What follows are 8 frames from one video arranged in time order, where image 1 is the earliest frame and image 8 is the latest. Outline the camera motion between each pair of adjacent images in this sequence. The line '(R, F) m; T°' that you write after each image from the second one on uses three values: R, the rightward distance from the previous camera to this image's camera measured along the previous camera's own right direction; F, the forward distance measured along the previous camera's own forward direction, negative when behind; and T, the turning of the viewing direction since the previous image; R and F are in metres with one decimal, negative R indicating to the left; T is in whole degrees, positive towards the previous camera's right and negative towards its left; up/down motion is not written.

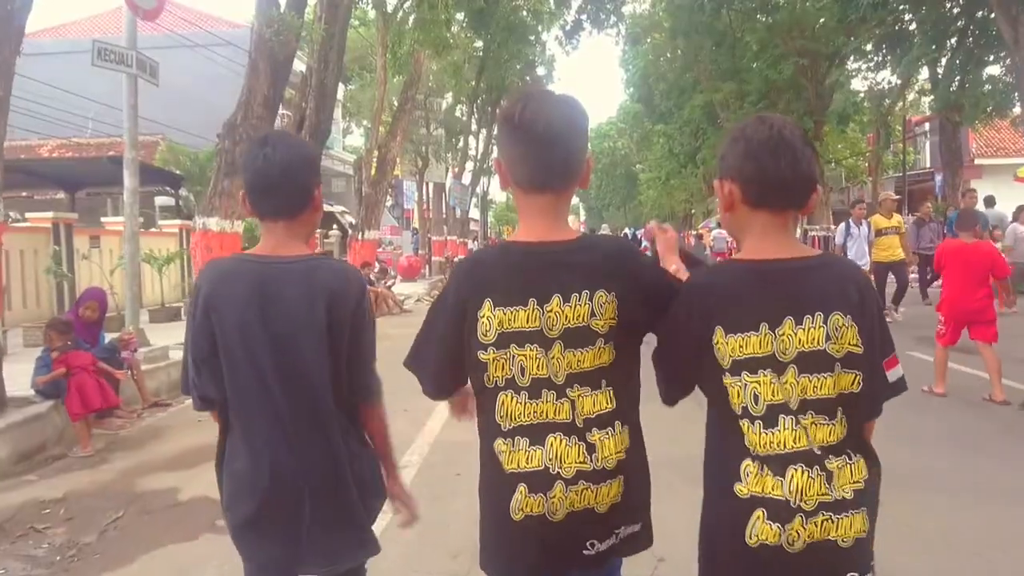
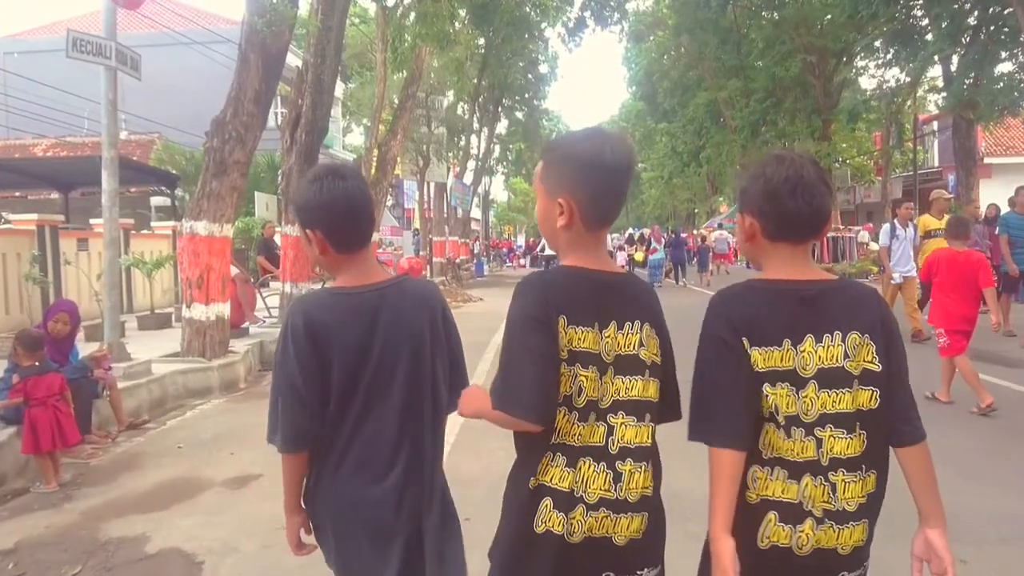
(-0.1, +0.6) m; 0°
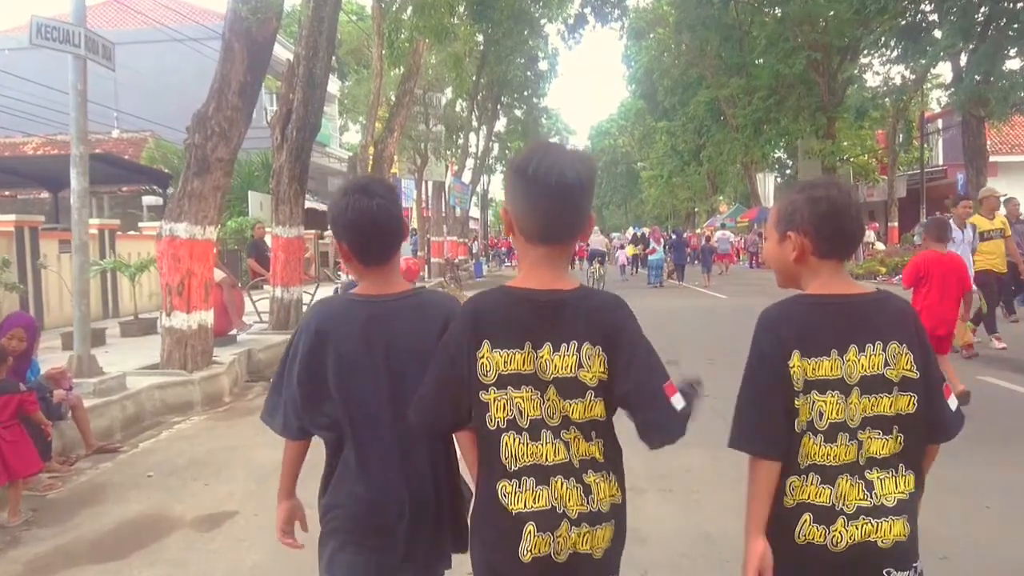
(-0.1, +0.6) m; 0°
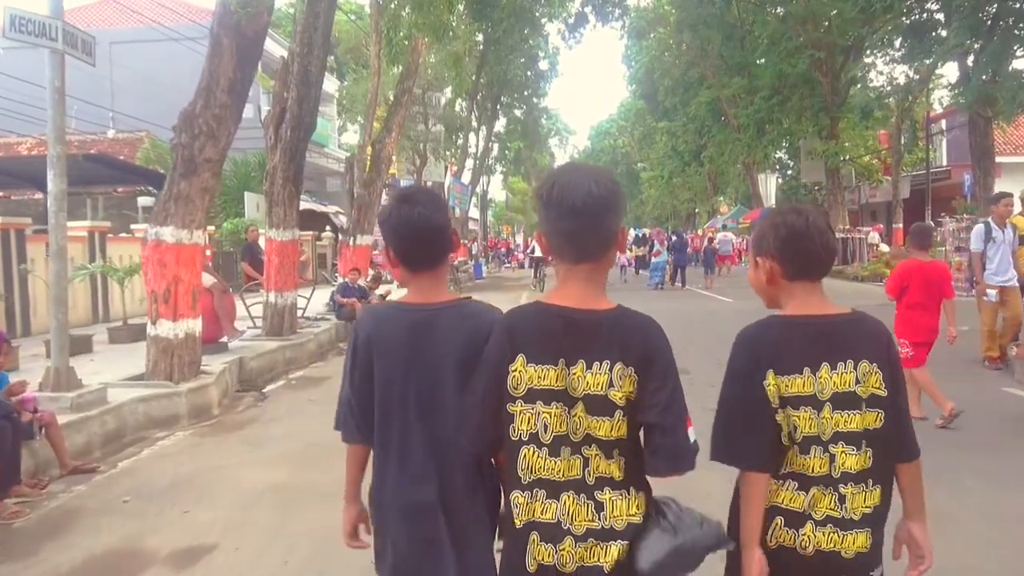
(0.0, +0.4) m; 0°
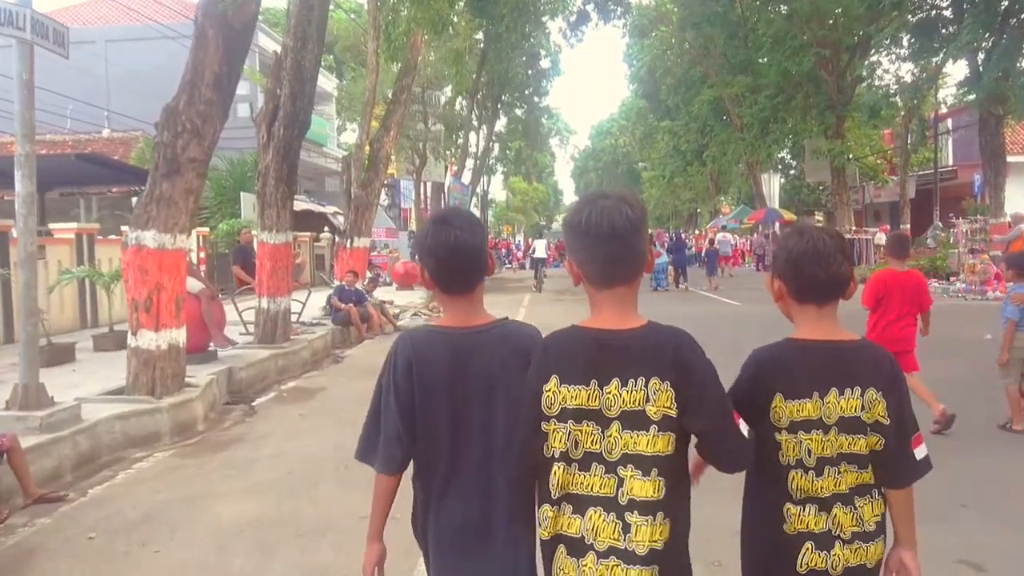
(0.0, +0.5) m; 0°
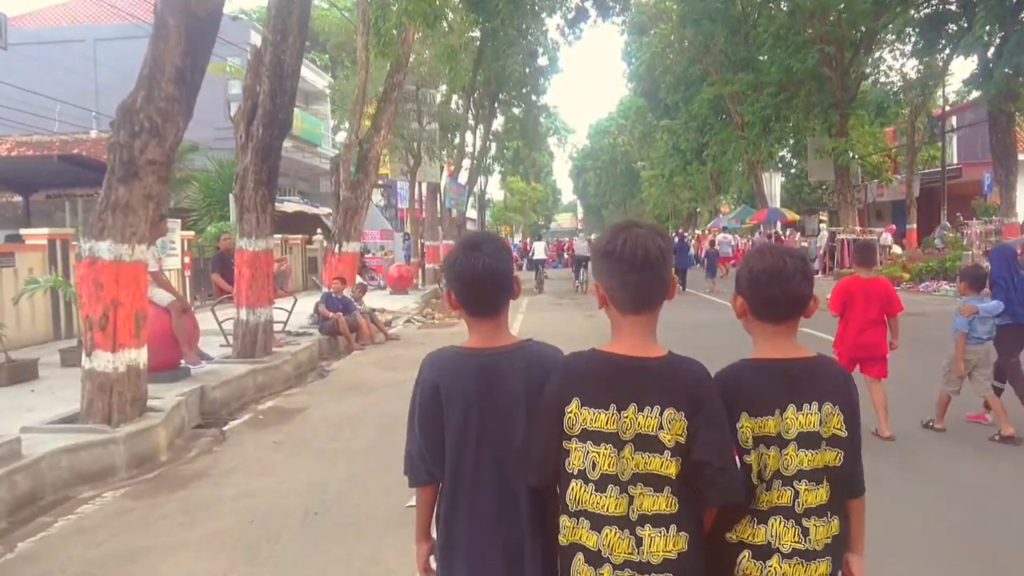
(0.0, +0.7) m; 0°
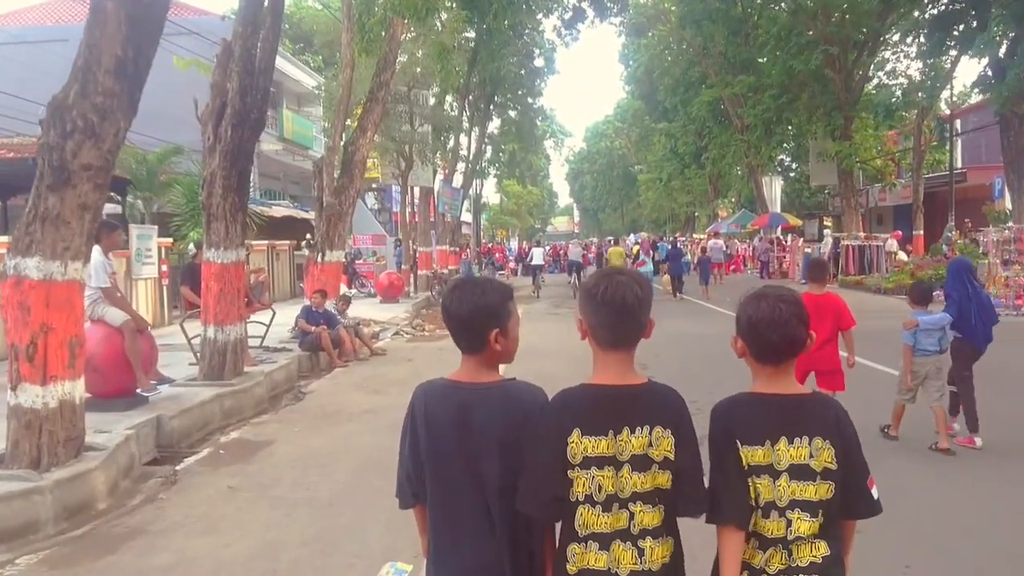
(0.0, +0.9) m; 0°
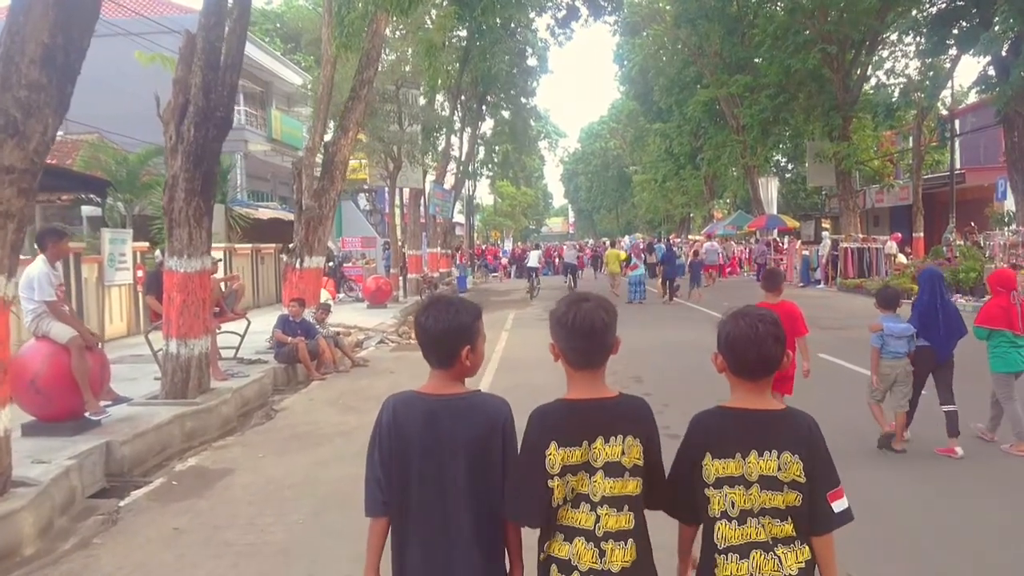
(+0.1, +0.7) m; 0°
